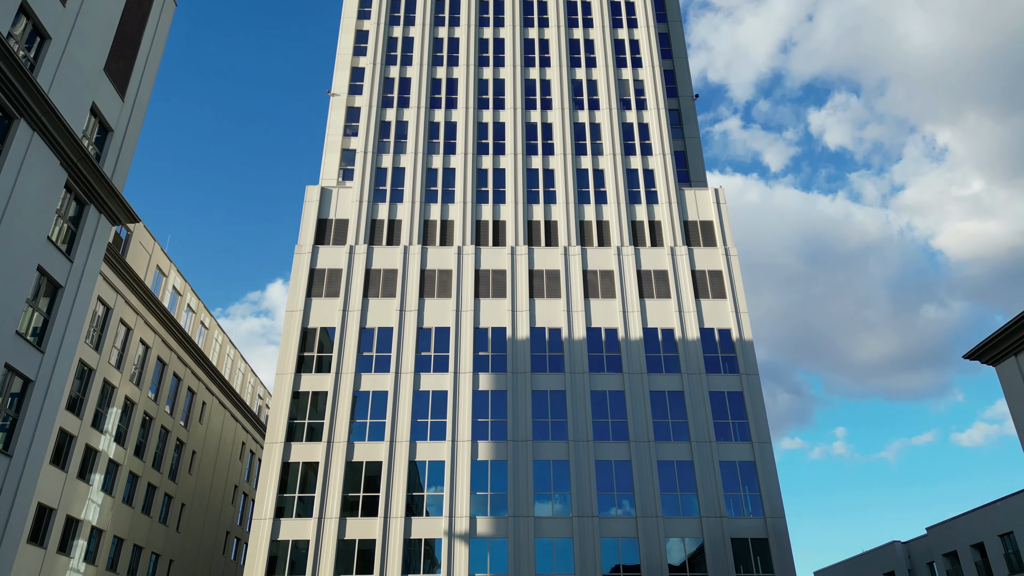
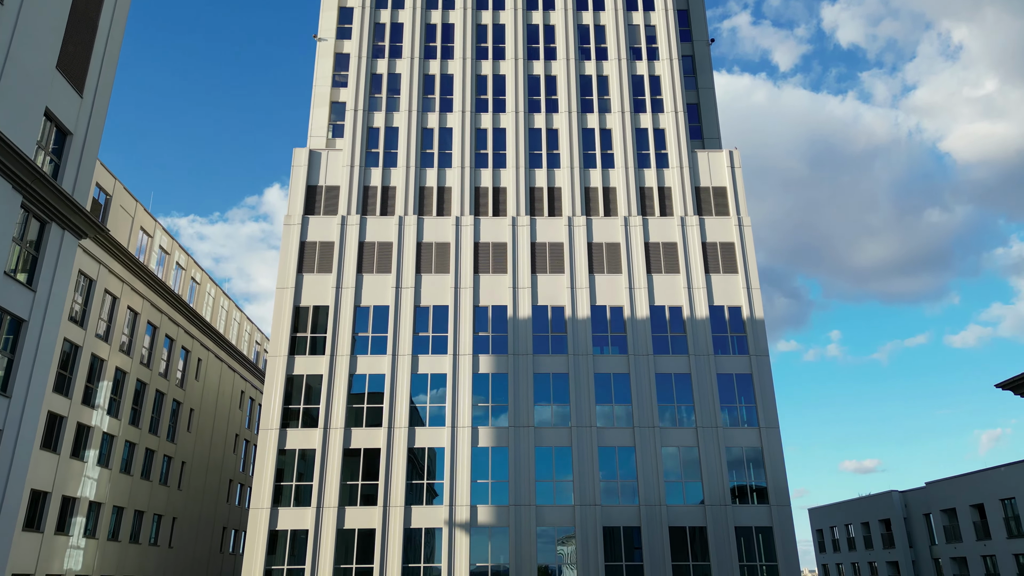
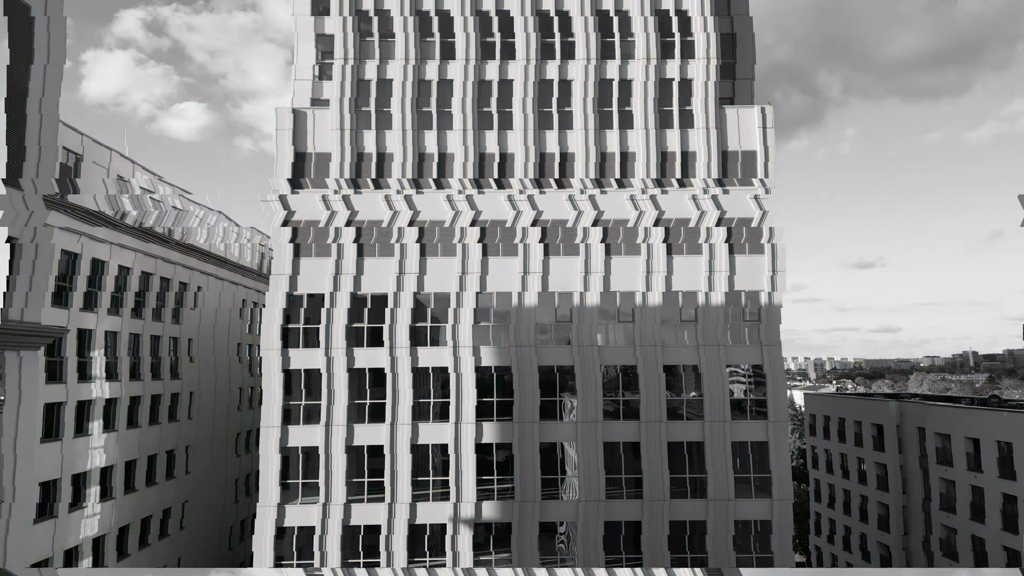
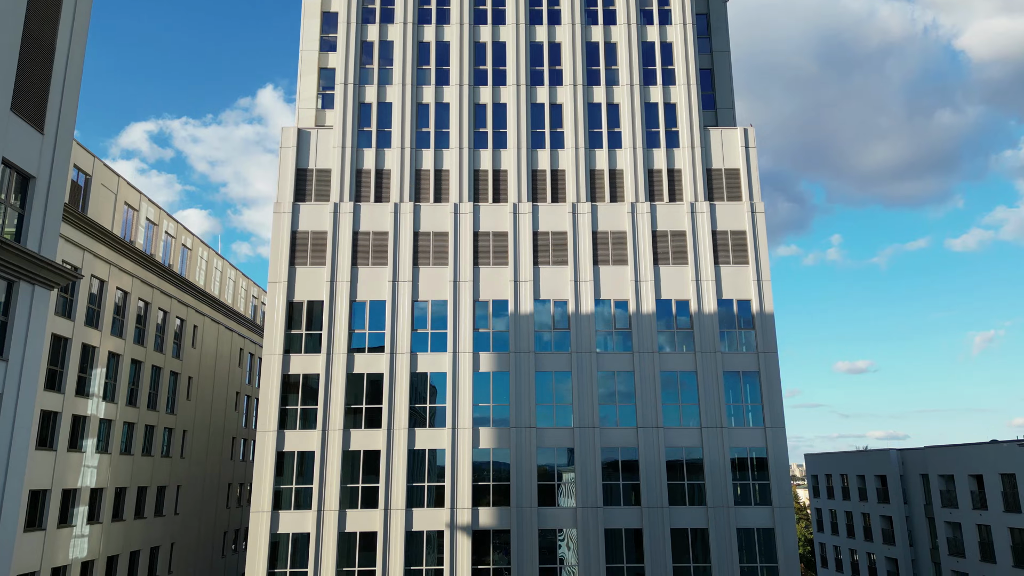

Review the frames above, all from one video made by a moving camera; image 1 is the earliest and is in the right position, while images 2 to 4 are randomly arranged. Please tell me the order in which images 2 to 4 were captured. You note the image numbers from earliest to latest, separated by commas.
2, 4, 3
